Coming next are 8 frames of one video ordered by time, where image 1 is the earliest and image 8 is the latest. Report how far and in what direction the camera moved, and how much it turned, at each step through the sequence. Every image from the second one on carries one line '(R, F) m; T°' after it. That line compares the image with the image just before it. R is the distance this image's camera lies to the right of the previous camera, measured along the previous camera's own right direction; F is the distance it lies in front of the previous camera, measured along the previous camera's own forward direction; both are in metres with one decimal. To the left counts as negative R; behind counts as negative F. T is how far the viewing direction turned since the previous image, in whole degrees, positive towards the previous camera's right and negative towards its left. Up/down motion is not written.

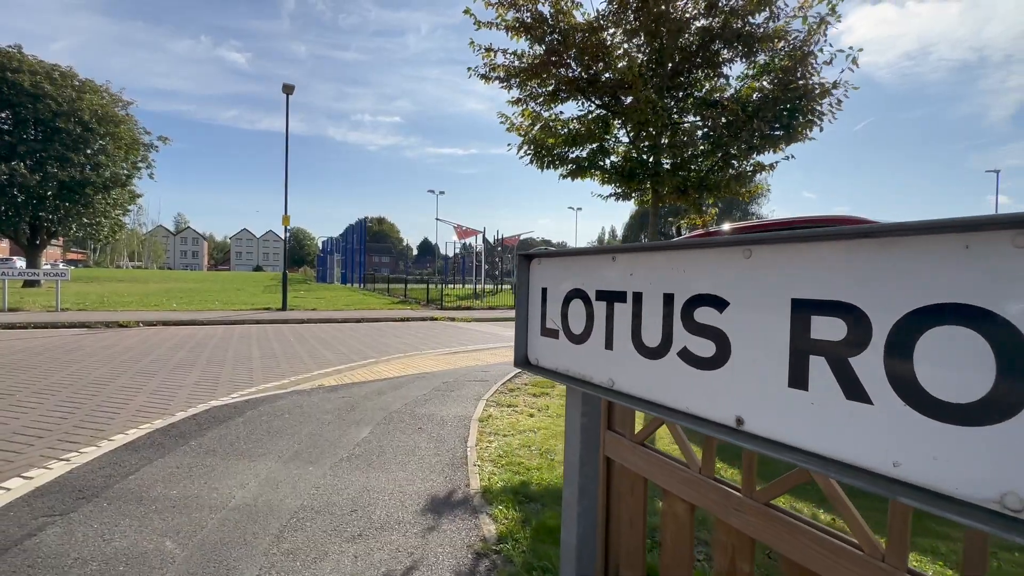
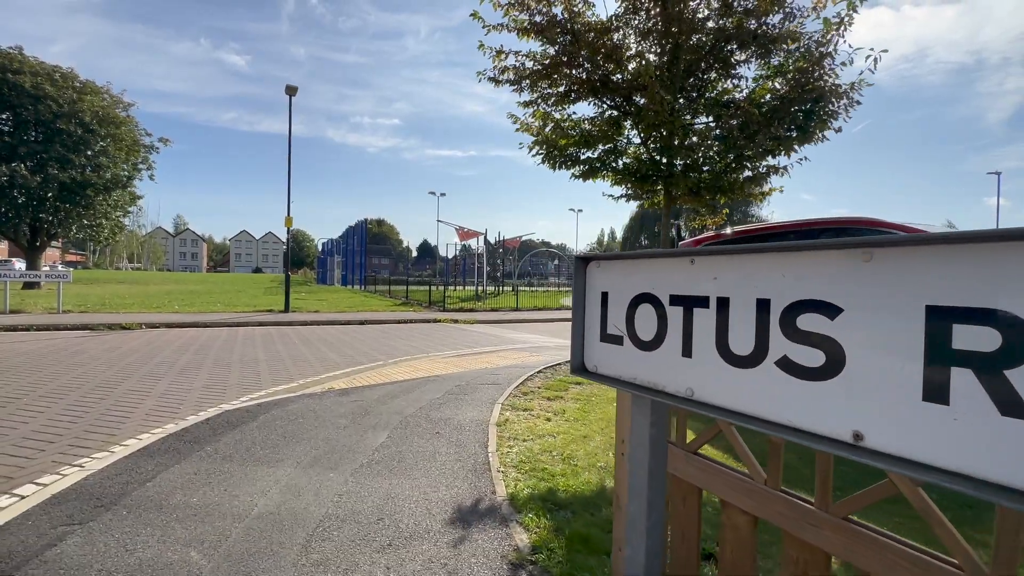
(-0.2, +0.1) m; 0°
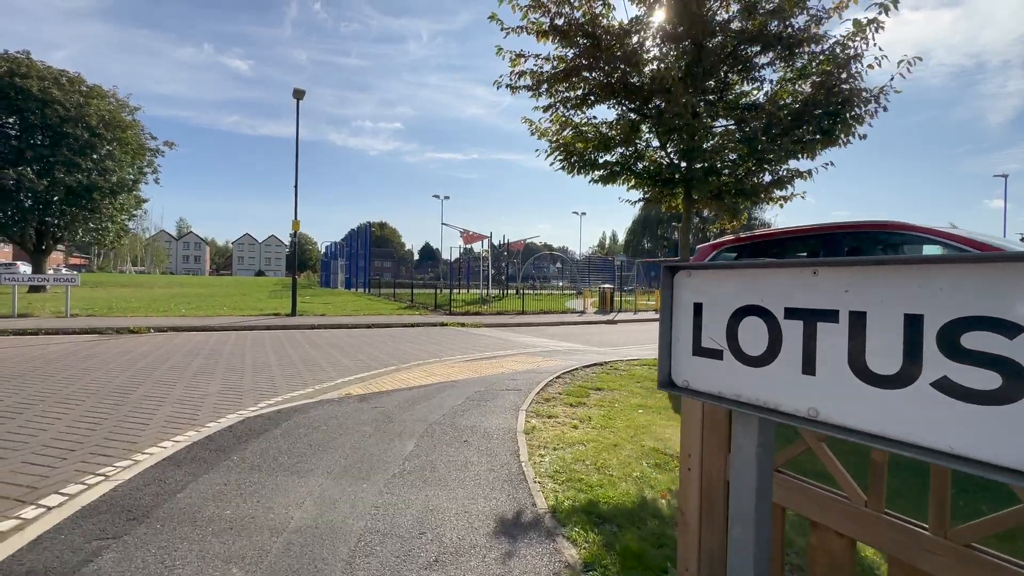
(-0.3, +0.1) m; 0°
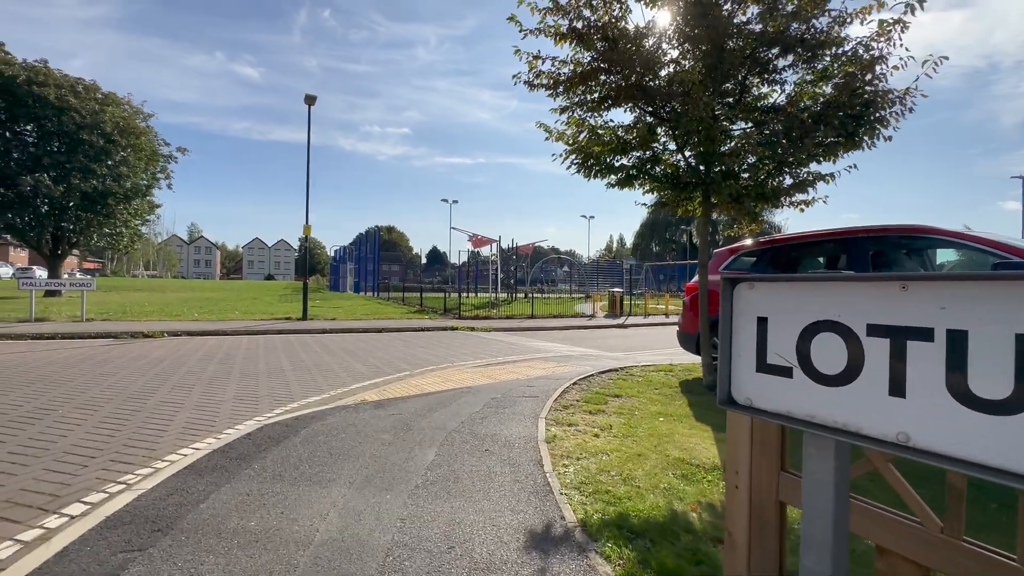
(-0.1, +0.1) m; -1°
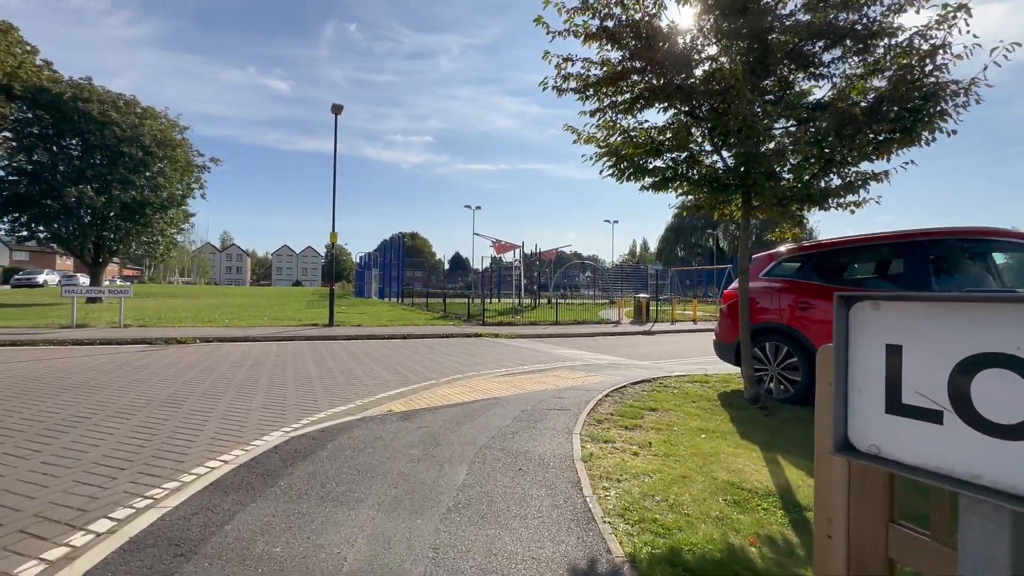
(-0.1, +0.2) m; -3°
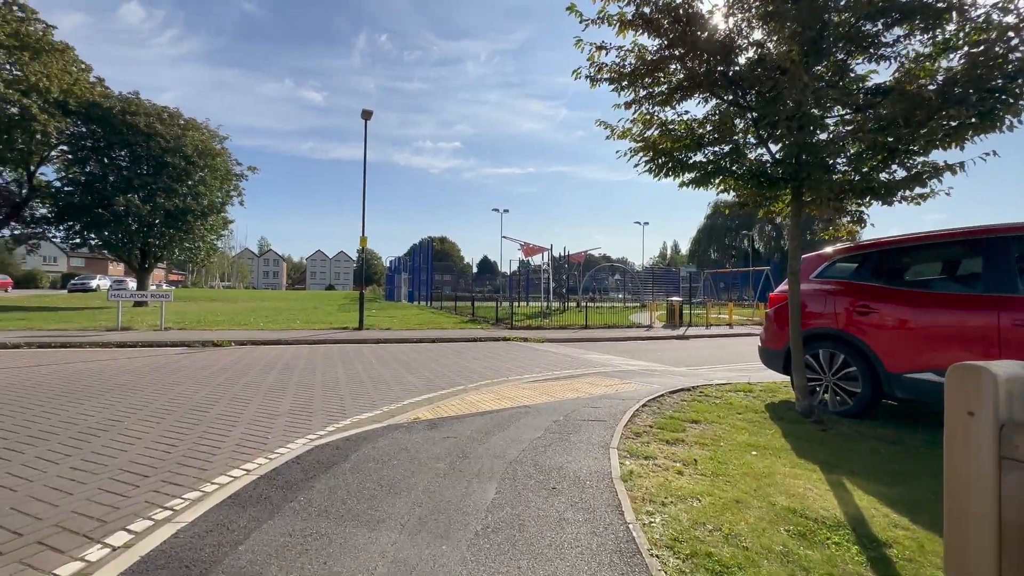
(0.0, +0.3) m; -4°
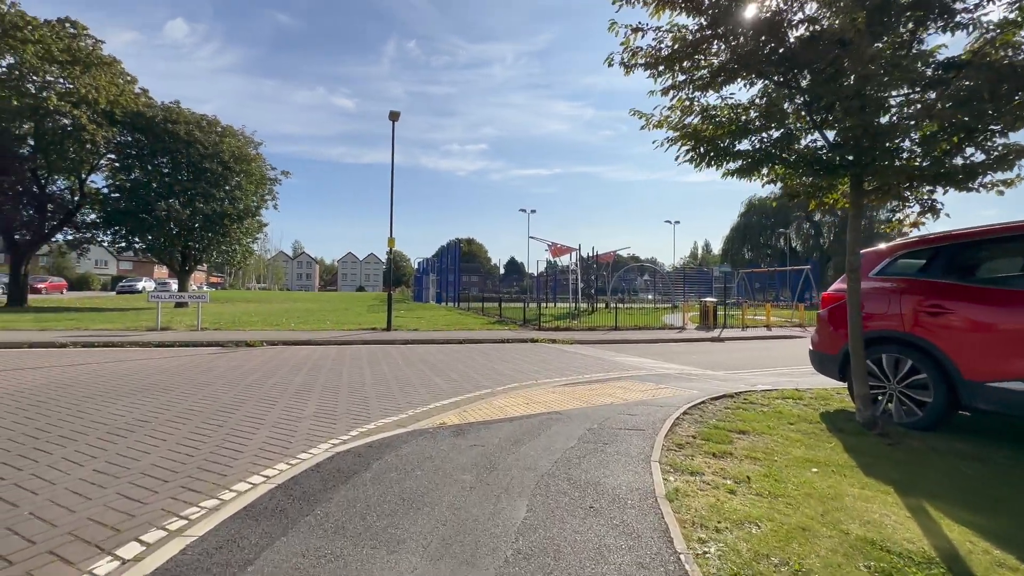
(0.0, +0.3) m; -3°
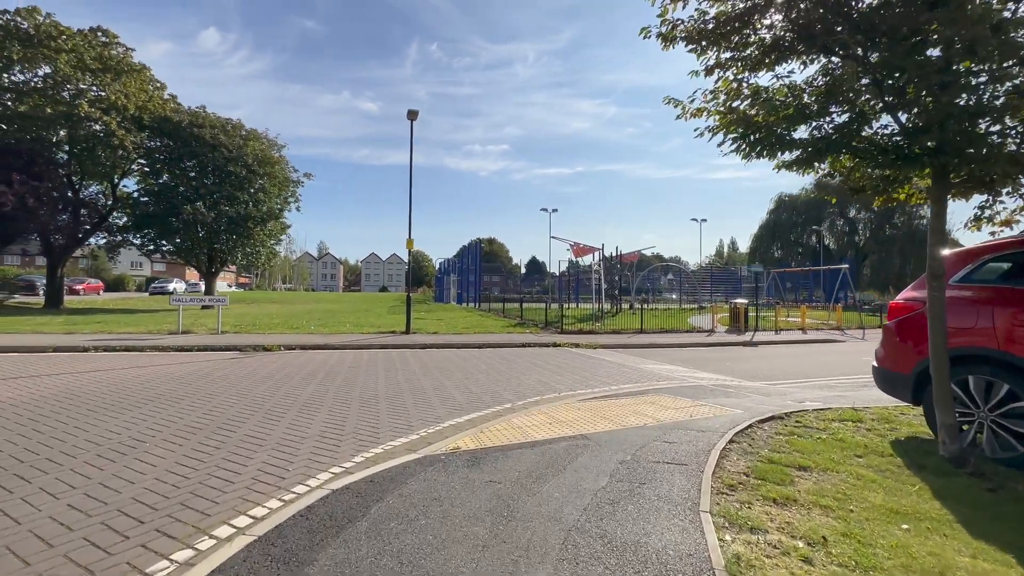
(0.0, +0.7) m; -3°
